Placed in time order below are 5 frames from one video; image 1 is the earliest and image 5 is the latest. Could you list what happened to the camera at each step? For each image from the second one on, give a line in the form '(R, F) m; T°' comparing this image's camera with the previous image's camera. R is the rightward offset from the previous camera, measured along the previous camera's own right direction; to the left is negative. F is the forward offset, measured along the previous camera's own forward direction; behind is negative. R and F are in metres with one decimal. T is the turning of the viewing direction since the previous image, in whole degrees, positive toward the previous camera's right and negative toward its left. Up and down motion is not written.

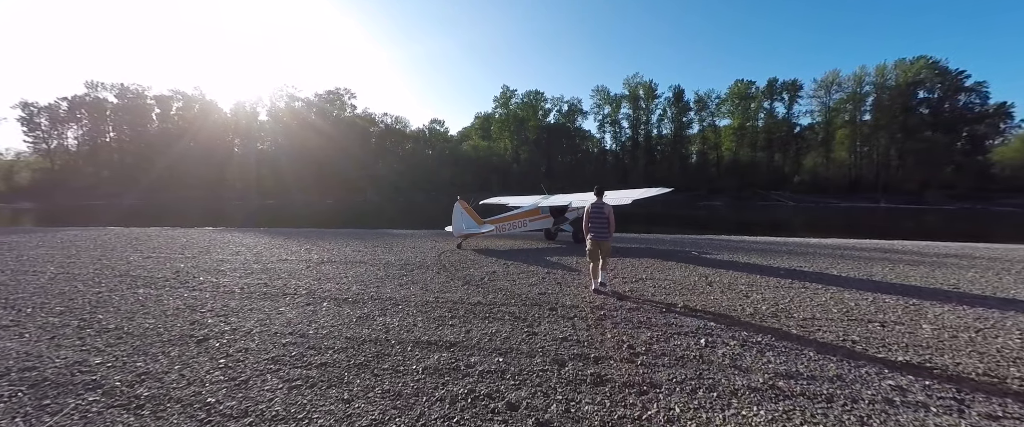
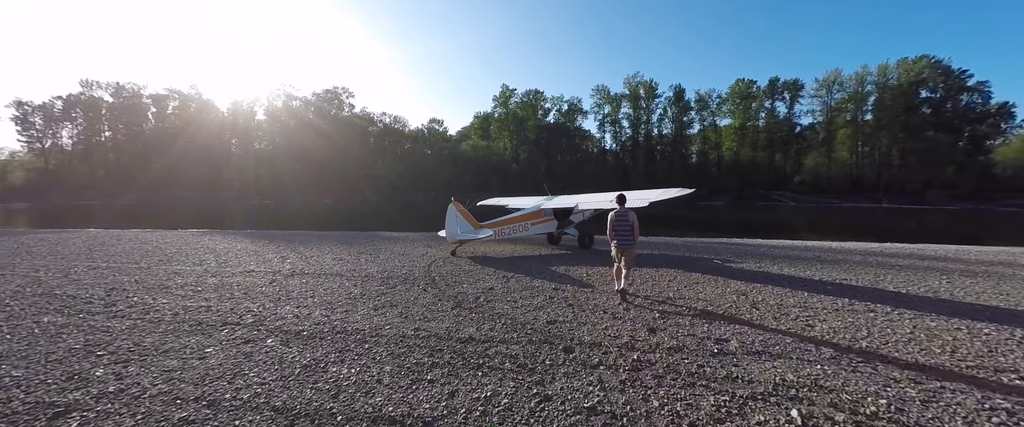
(0.0, +1.2) m; 0°
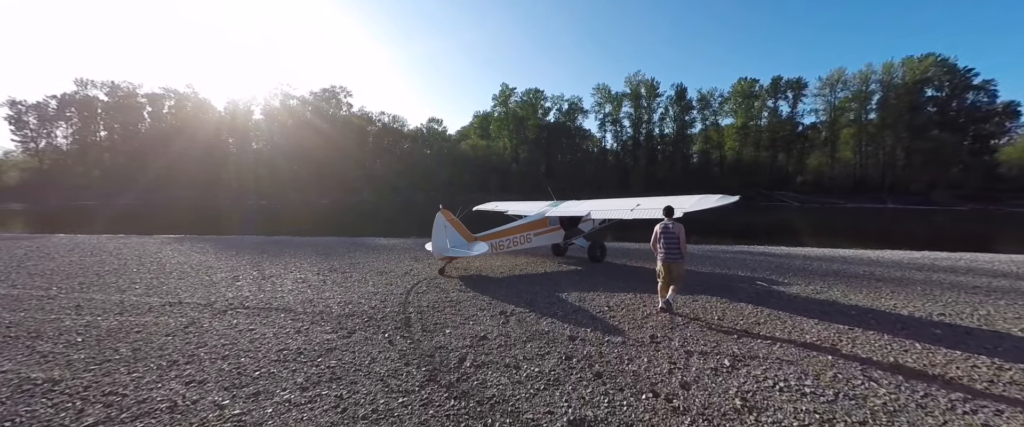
(0.0, +1.7) m; 0°
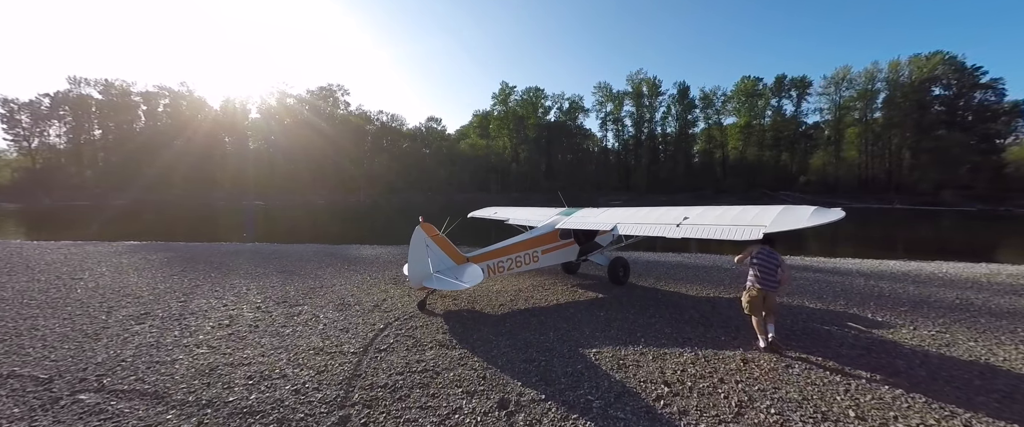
(-0.1, +2.1) m; 0°
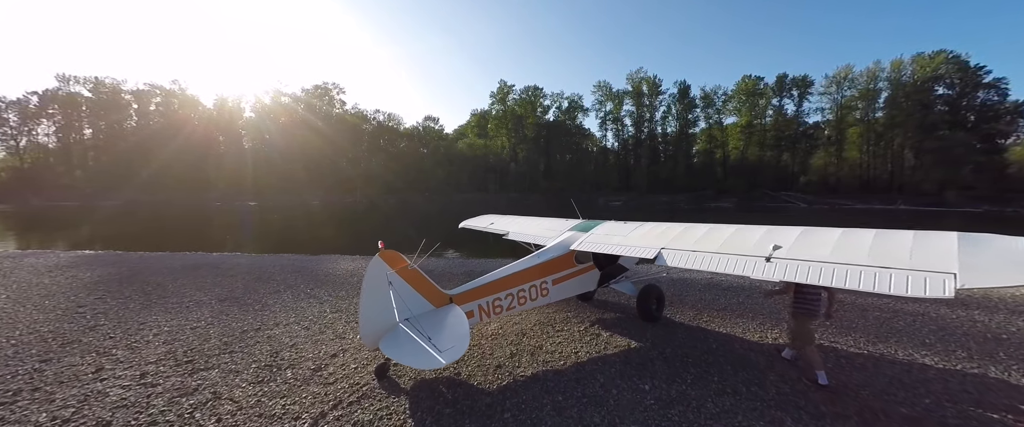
(0.0, +2.1) m; 0°
